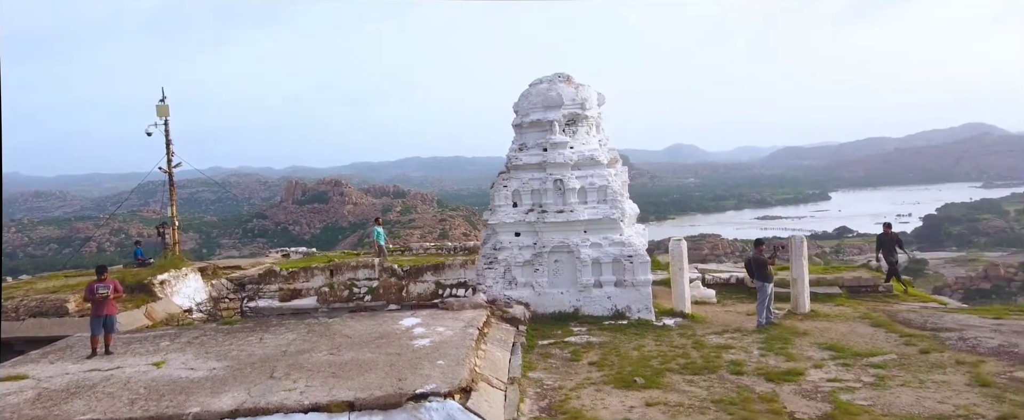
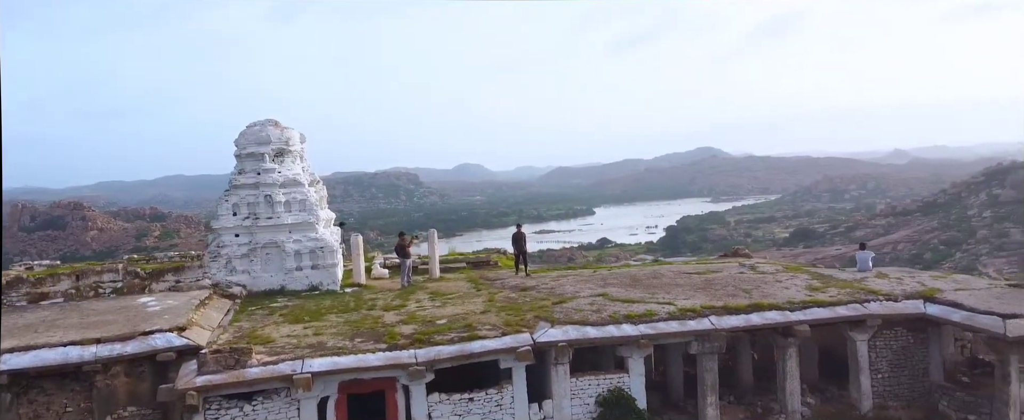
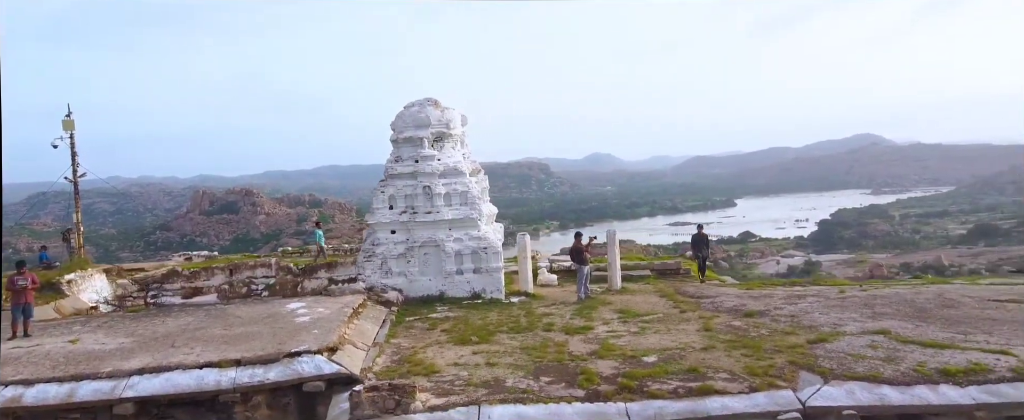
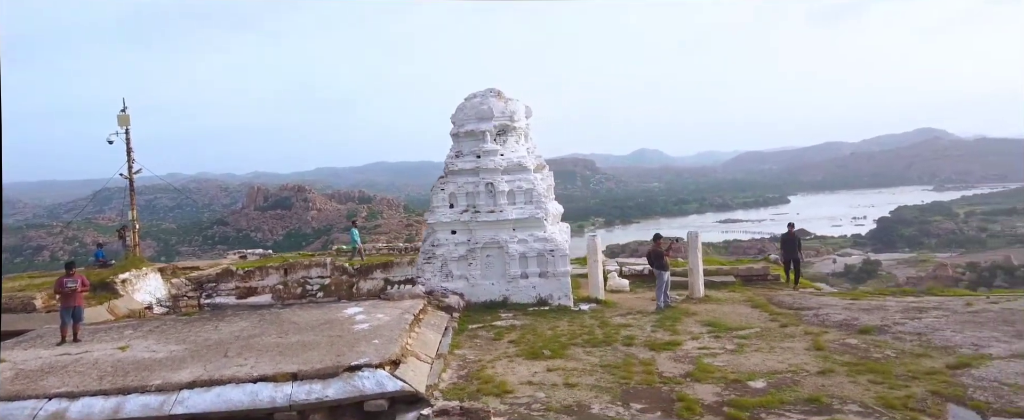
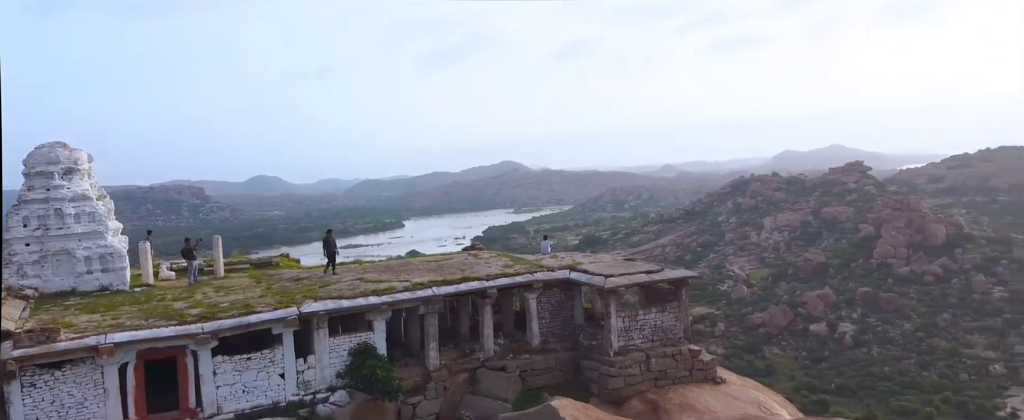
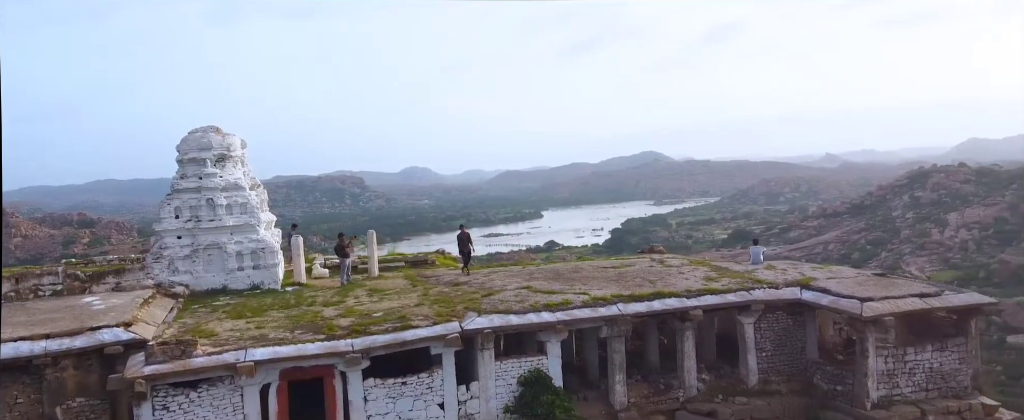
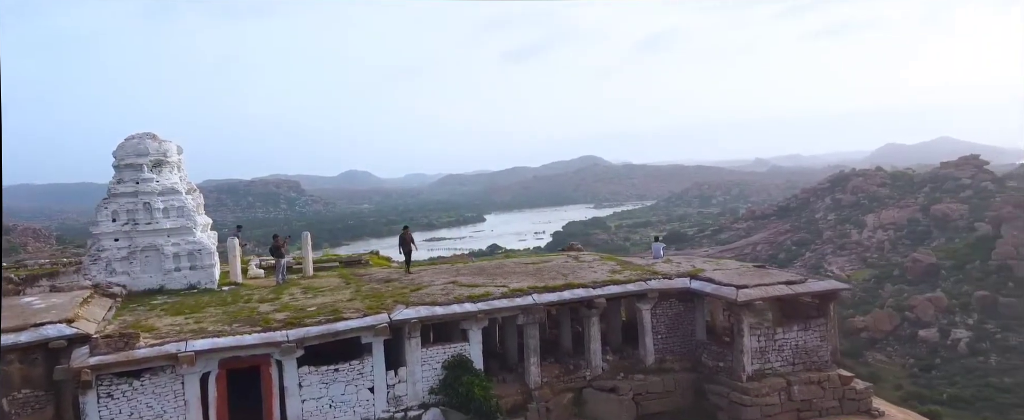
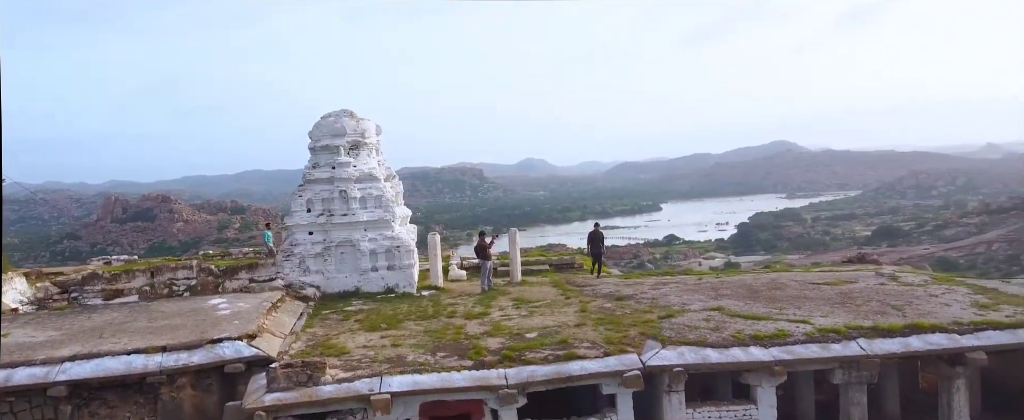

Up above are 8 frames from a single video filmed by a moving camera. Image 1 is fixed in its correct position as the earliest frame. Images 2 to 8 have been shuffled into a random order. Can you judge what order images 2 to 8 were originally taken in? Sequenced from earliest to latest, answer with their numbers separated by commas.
4, 3, 8, 2, 6, 7, 5
